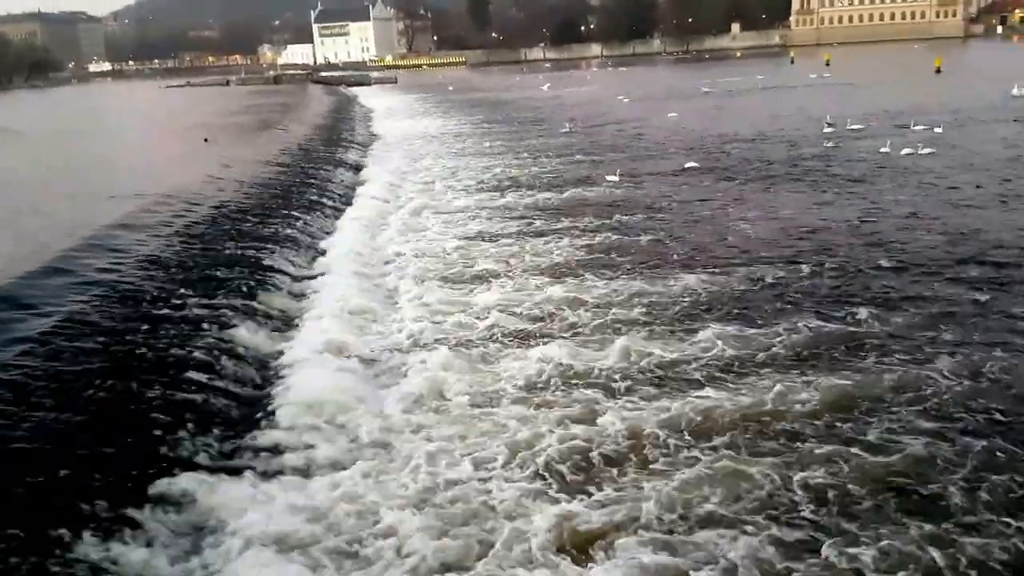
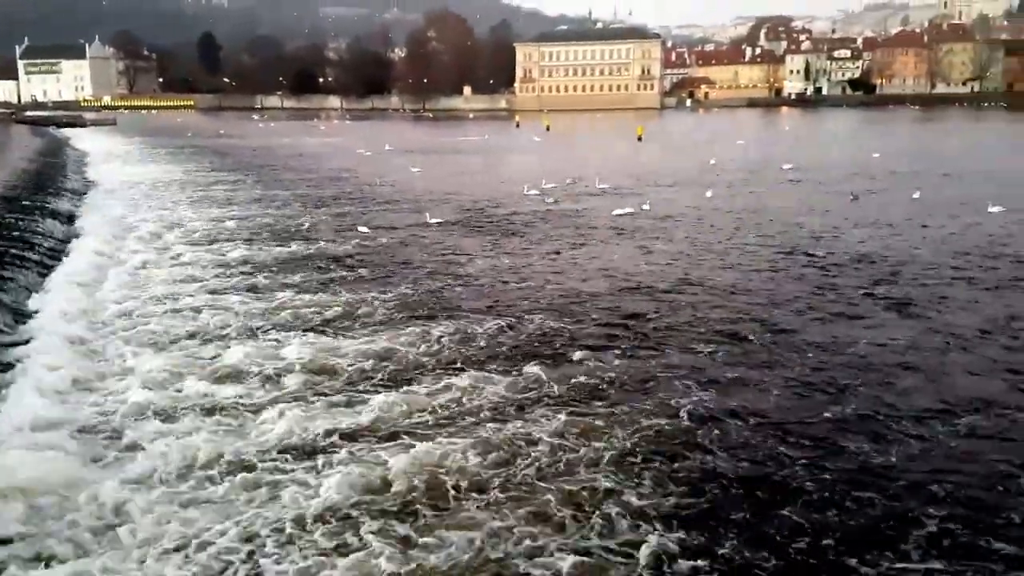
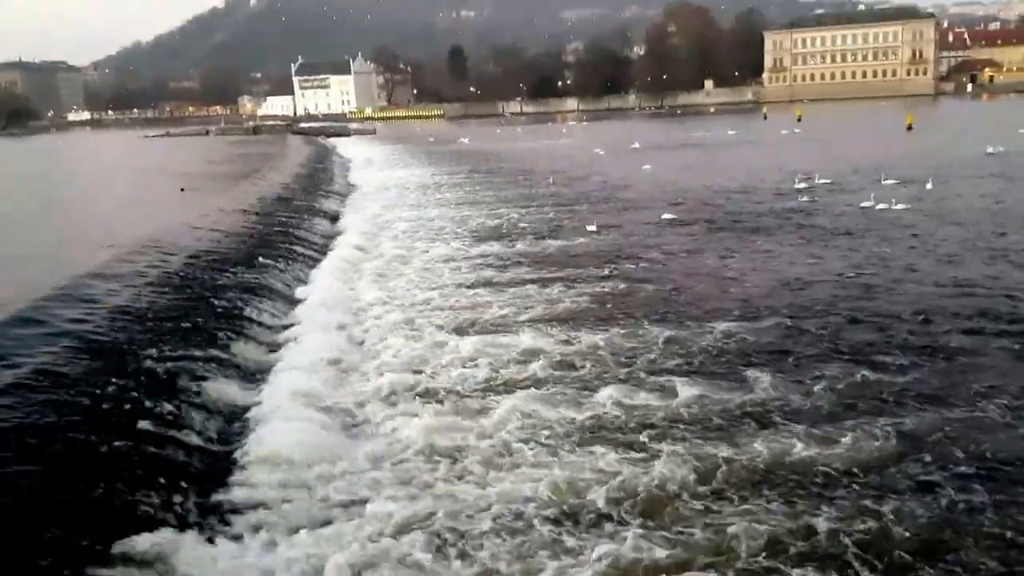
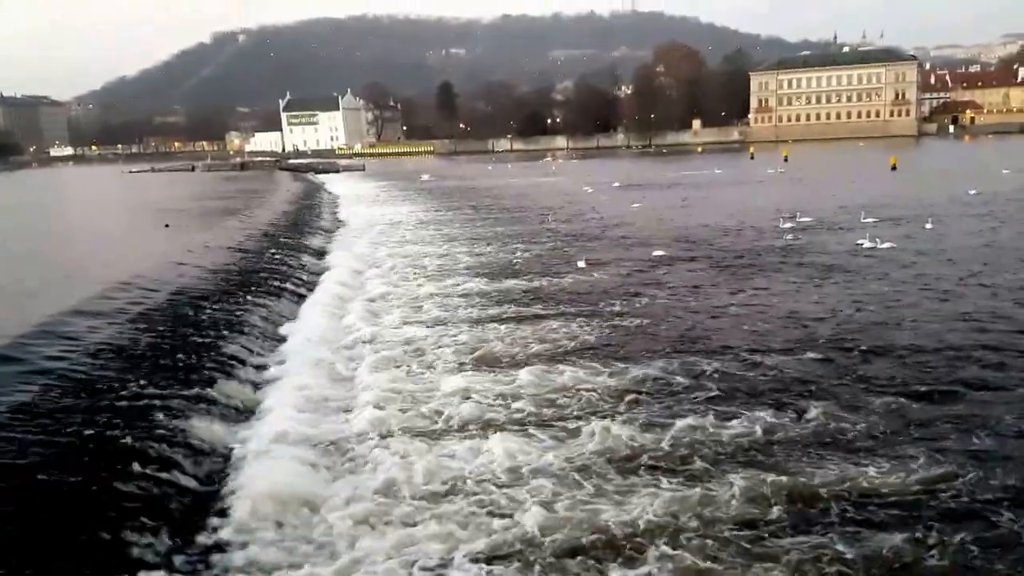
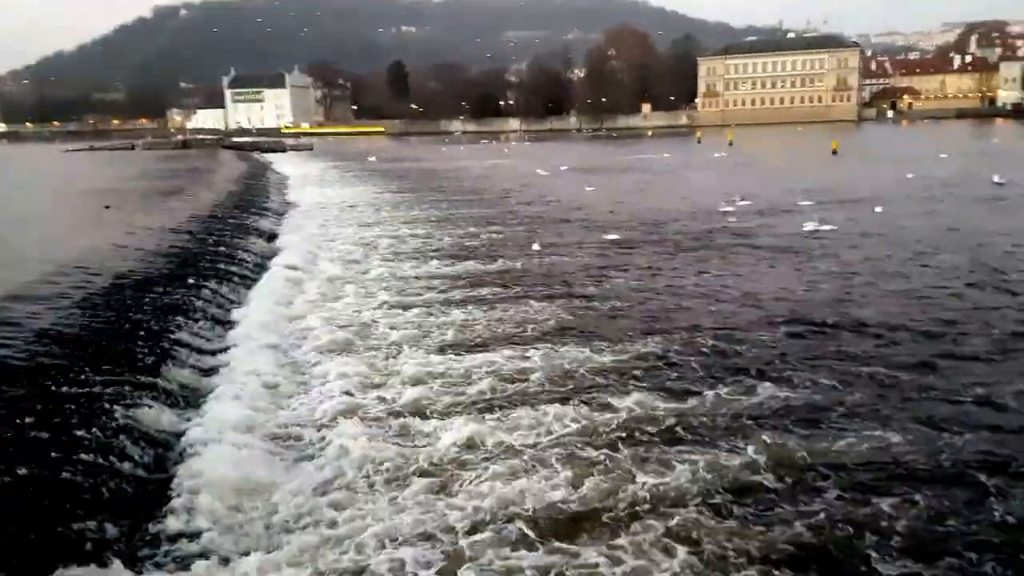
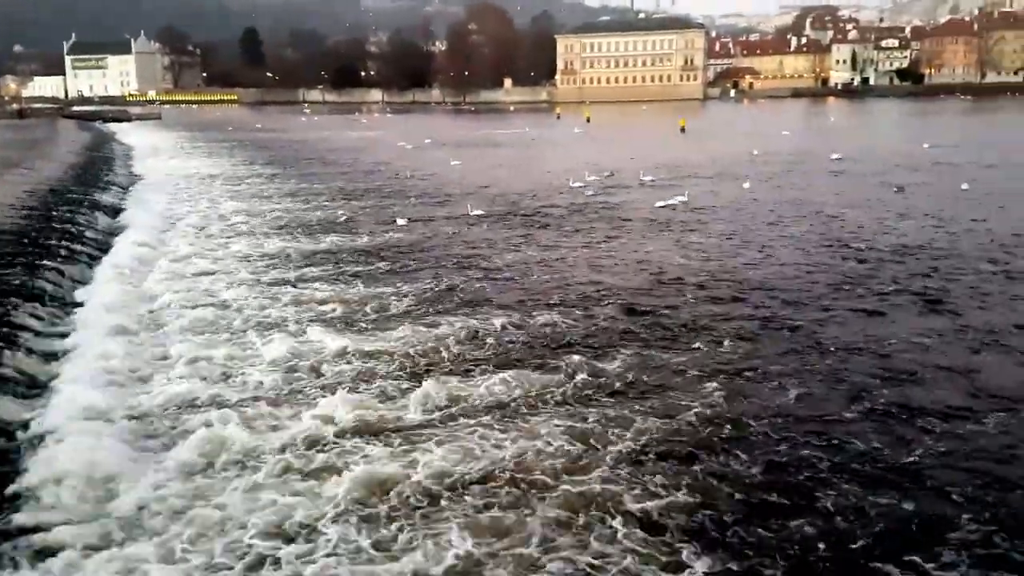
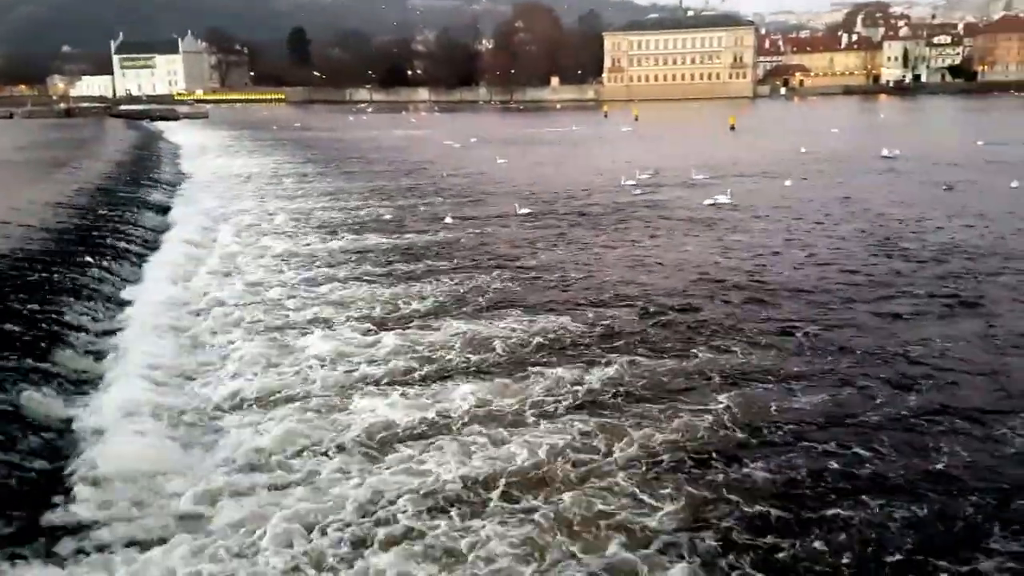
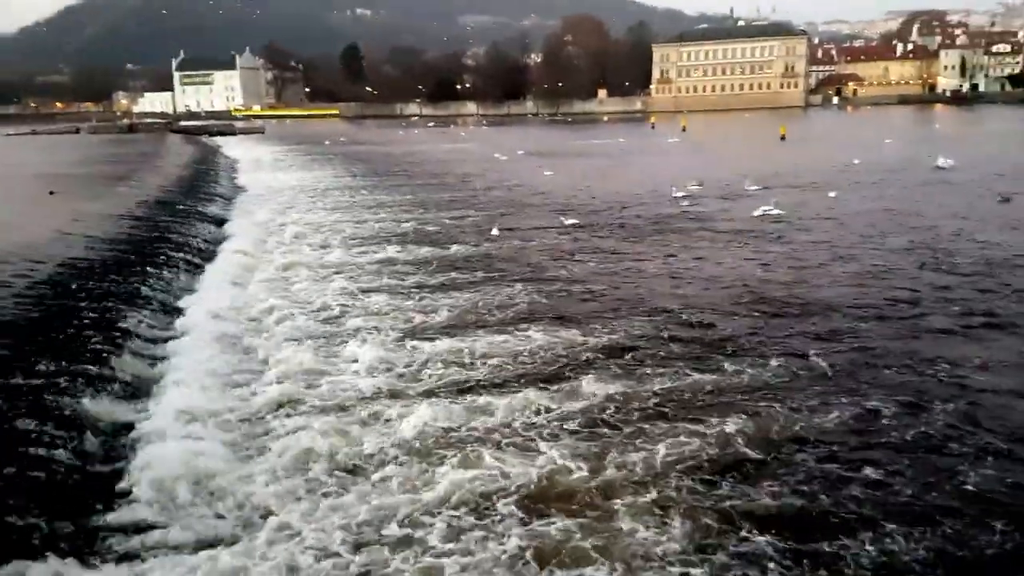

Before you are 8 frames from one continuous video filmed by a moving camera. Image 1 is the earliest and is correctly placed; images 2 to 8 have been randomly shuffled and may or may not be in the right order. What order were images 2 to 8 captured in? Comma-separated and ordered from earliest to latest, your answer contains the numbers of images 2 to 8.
3, 4, 5, 8, 7, 6, 2
